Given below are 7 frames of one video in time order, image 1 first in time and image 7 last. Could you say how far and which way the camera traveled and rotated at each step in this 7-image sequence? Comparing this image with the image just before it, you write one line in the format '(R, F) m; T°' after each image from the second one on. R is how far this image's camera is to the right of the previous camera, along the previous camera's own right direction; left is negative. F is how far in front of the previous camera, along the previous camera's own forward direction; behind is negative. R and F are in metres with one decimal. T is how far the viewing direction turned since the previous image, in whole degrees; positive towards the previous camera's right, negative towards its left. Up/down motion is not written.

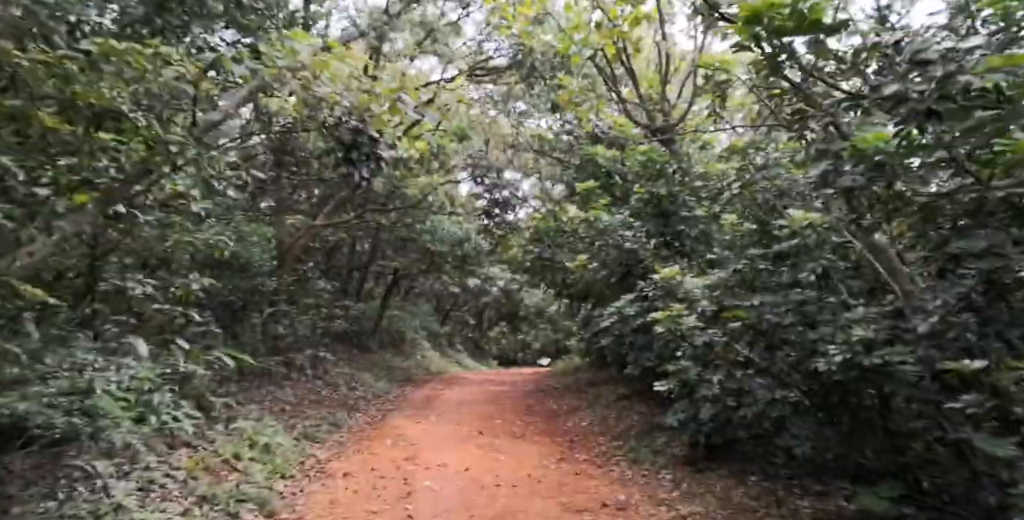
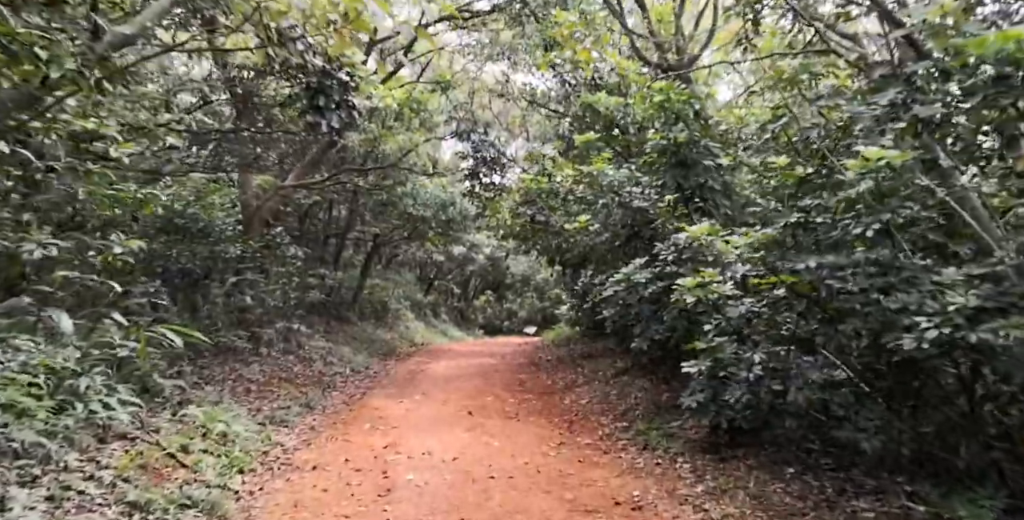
(-0.1, +1.1) m; +1°
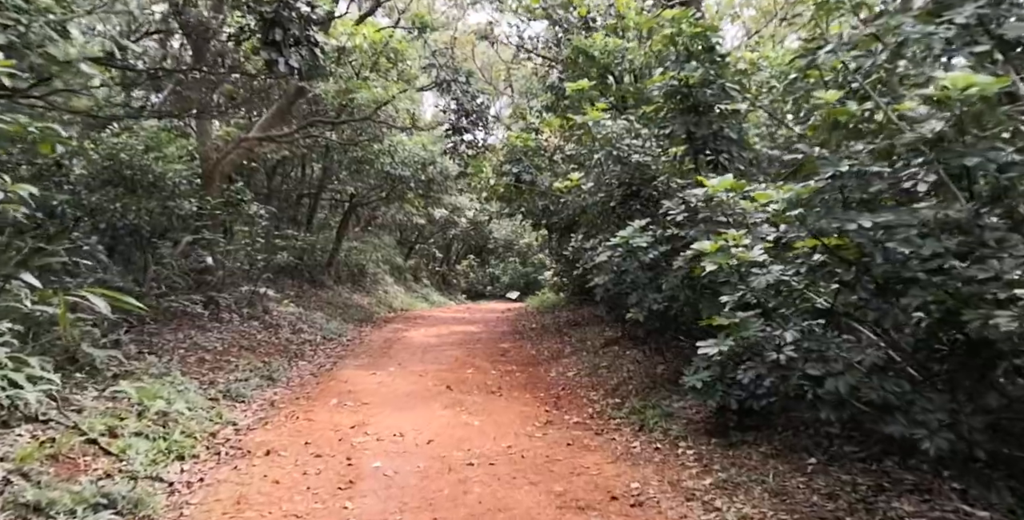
(0.0, +0.8) m; +1°
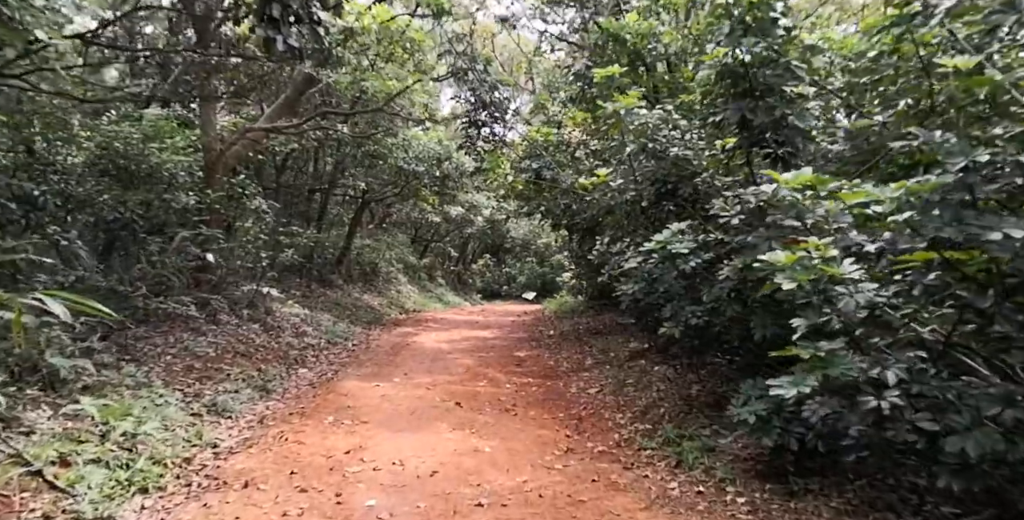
(0.0, +0.8) m; -1°
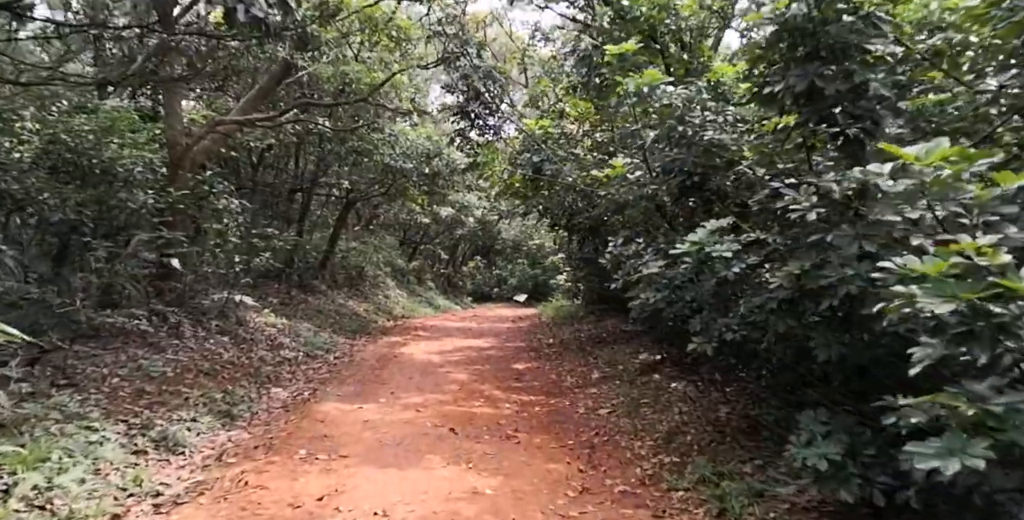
(-0.1, +1.0) m; +1°
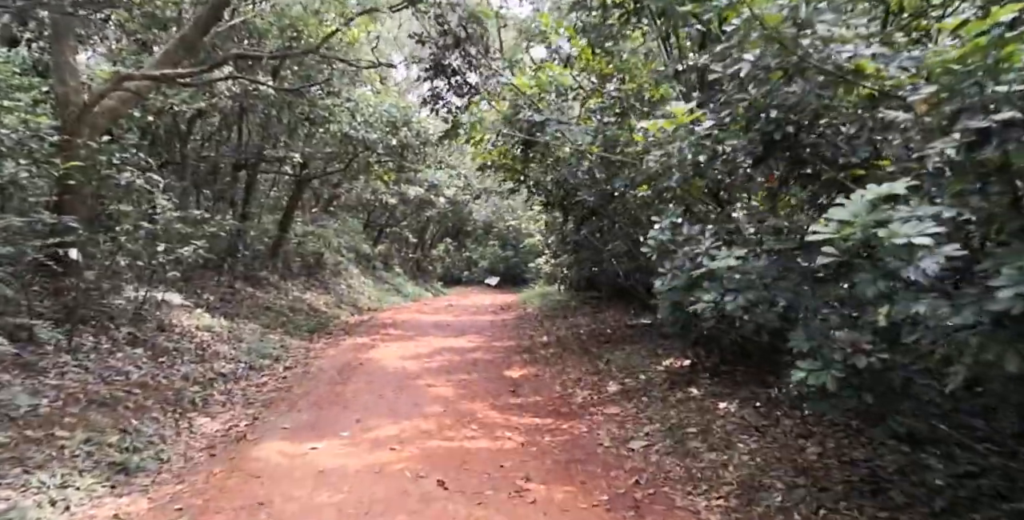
(-0.3, +1.9) m; +3°
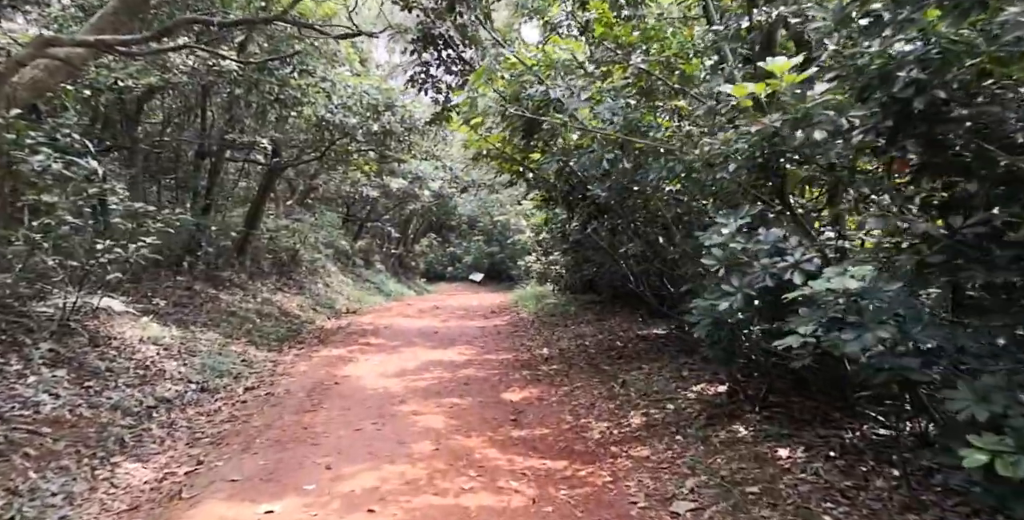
(-0.2, +1.3) m; +1°
